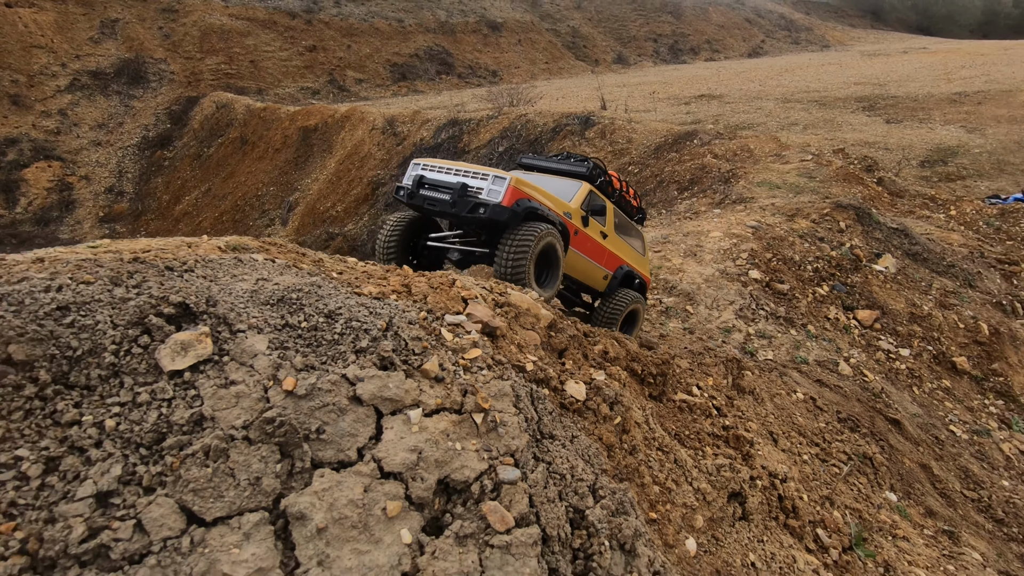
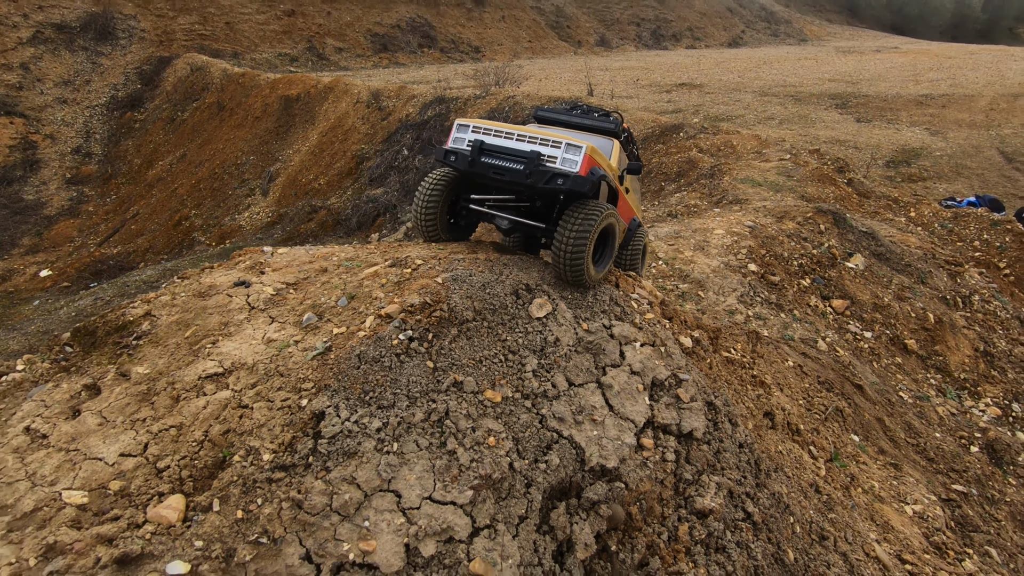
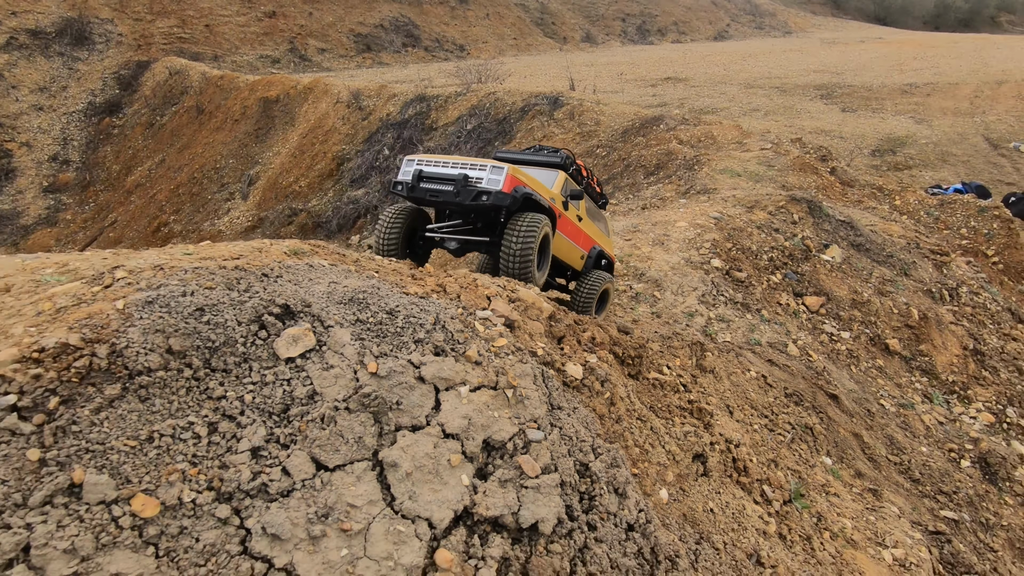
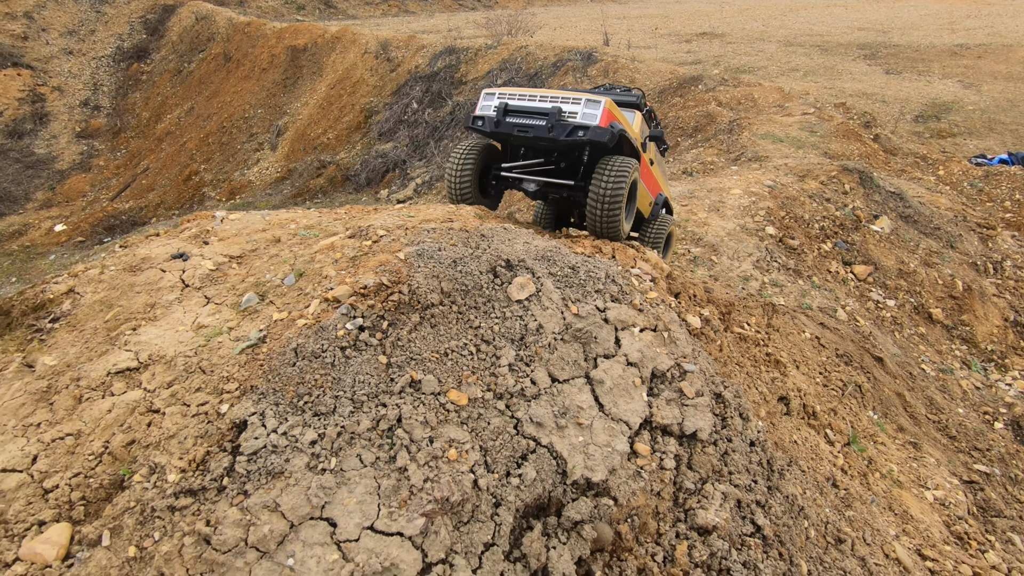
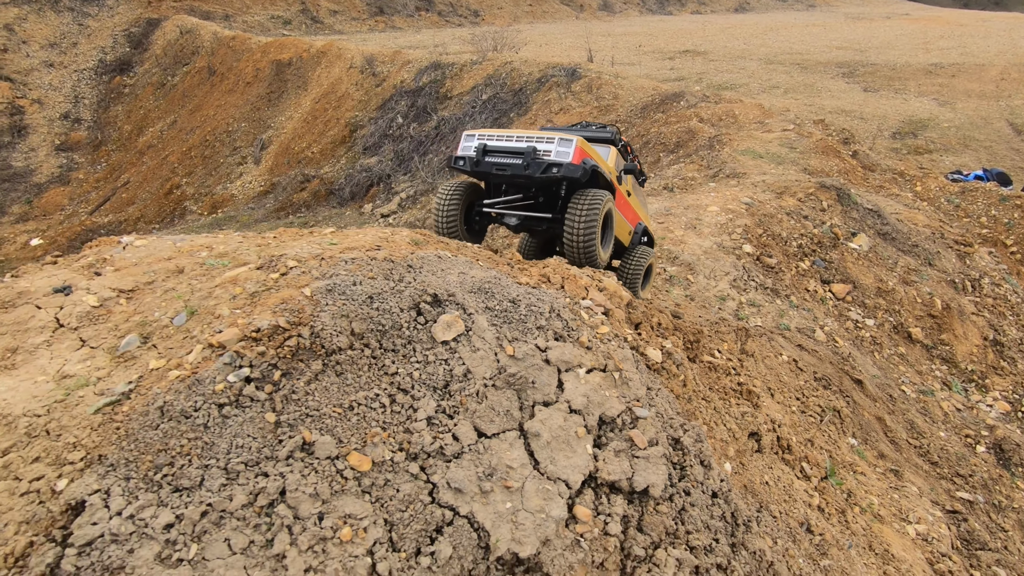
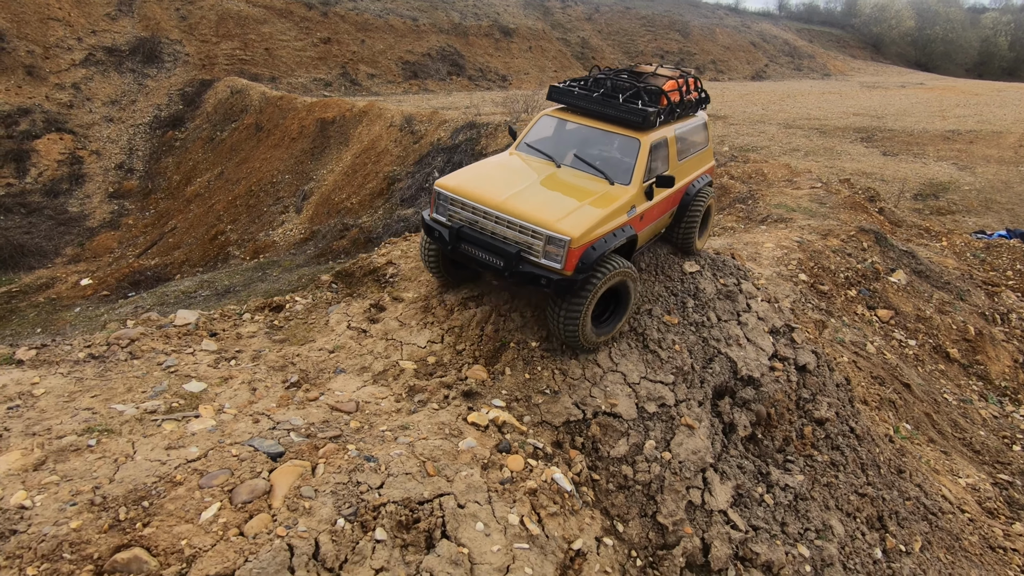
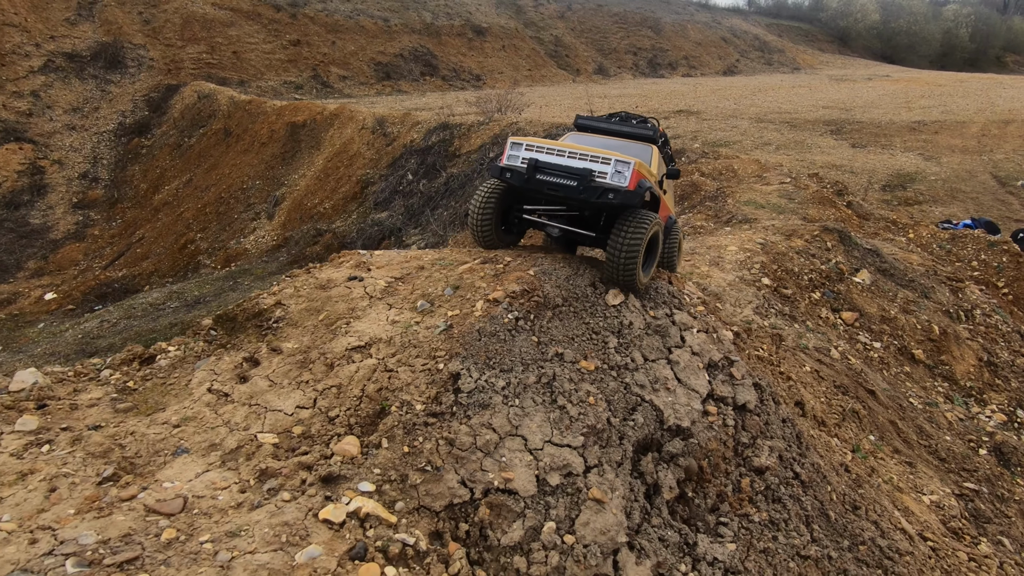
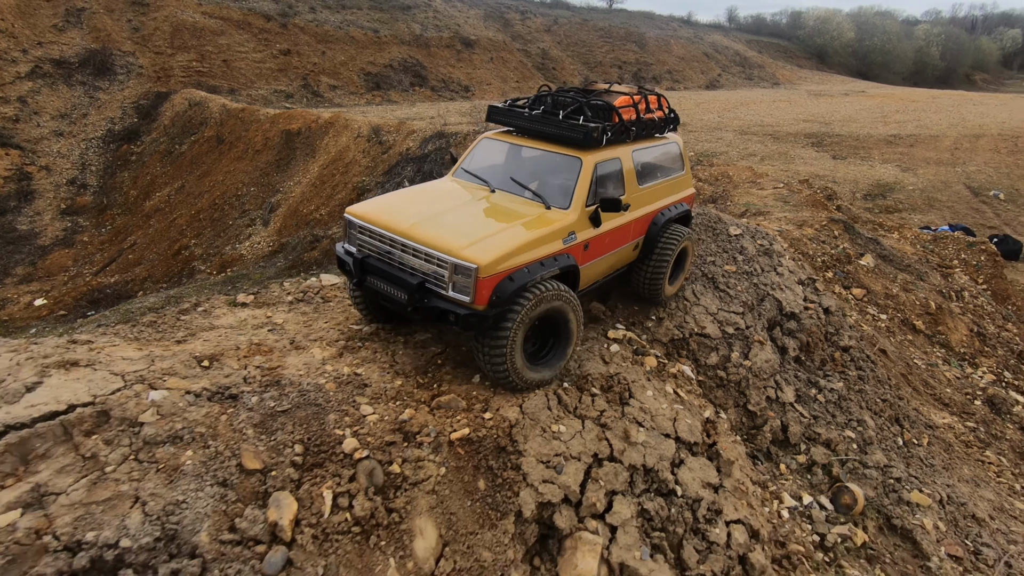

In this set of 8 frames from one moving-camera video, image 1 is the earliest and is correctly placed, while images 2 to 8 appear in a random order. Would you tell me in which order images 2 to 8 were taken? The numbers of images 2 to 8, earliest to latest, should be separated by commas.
3, 5, 4, 2, 7, 6, 8
